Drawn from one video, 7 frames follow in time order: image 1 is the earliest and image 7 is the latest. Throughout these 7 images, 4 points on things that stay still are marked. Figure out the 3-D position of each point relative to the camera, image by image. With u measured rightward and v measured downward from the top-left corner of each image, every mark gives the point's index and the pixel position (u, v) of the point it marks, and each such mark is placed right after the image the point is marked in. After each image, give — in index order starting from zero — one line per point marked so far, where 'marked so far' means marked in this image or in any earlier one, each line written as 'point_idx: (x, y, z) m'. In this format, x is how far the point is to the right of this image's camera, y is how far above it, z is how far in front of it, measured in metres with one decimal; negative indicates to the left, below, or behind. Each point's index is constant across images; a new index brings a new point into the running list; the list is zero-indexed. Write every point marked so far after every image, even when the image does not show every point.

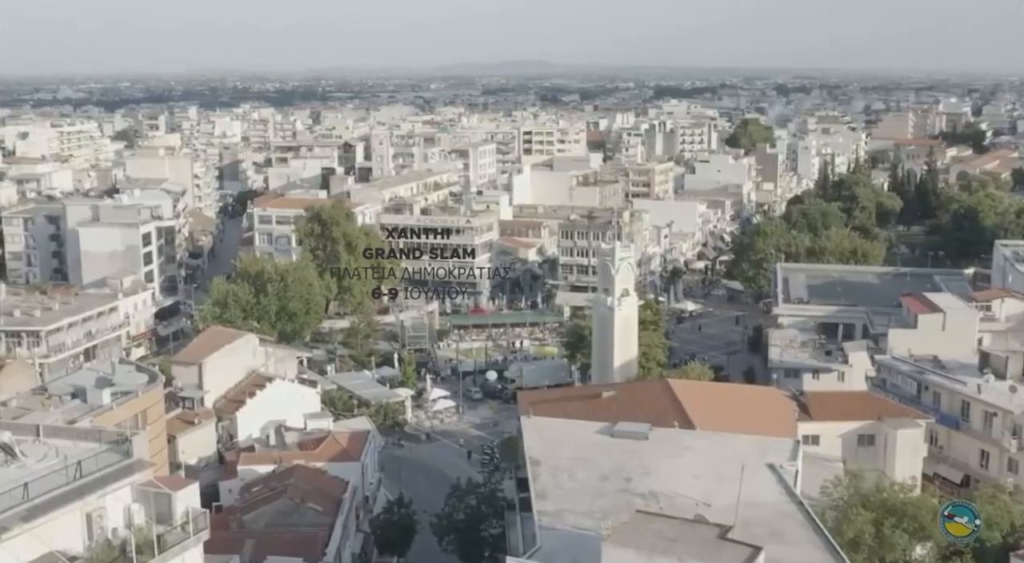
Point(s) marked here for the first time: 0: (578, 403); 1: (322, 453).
0: (+1.1, -2.1, +17.2) m
1: (-3.7, -3.3, +20.0) m
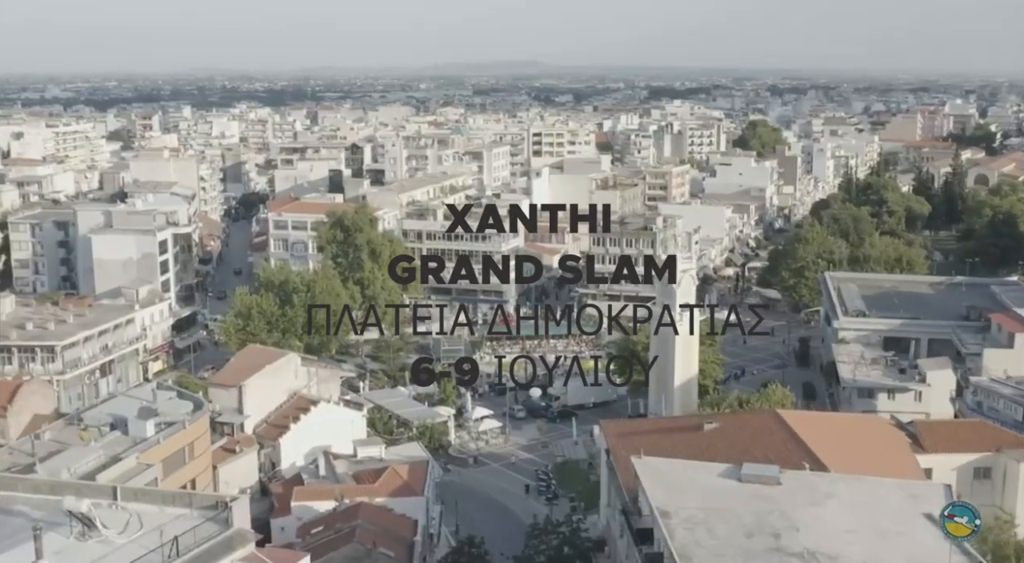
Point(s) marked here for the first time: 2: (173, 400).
0: (+2.5, -2.4, +15.6) m
1: (-2.3, -3.6, +18.4) m
2: (-6.0, -2.1, +18.3) m
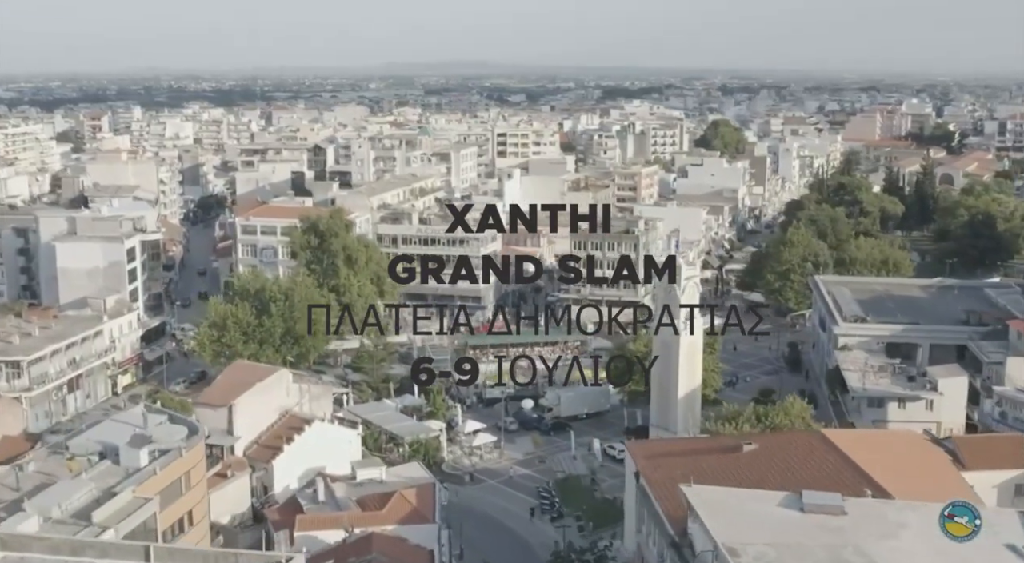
0: (+2.9, -2.6, +14.7) m
1: (-2.0, -3.9, +17.3) m
2: (-5.7, -2.4, +17.0) m
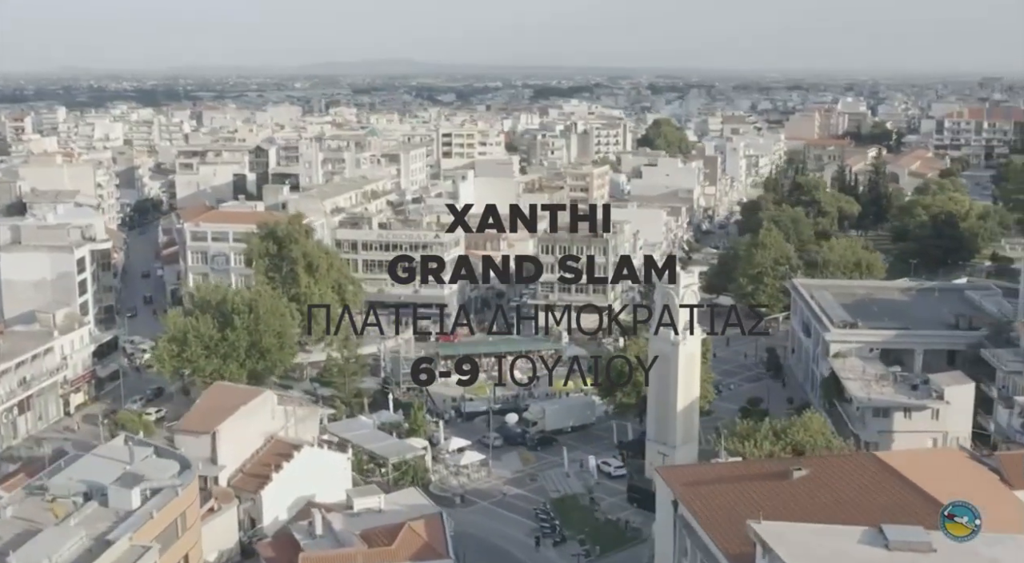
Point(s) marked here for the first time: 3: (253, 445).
0: (+3.4, -2.8, +13.8) m
1: (-1.7, -4.1, +16.0) m
2: (-5.4, -2.7, +15.5) m
3: (-5.0, -3.1, +19.9) m
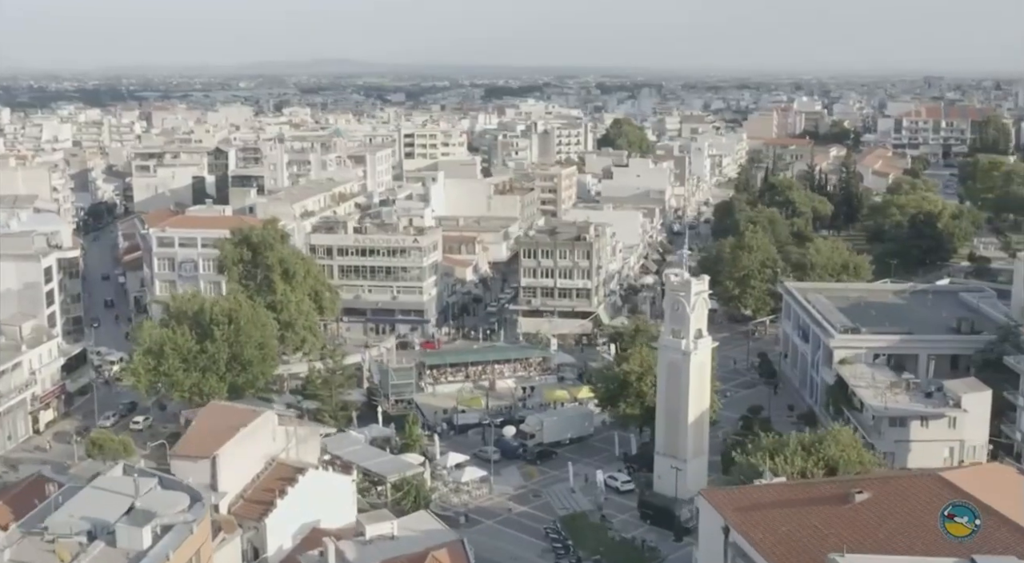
0: (+4.0, -2.9, +13.0) m
1: (-1.2, -4.3, +15.0) m
2: (-4.9, -2.9, +14.3) m
3: (-4.7, -3.4, +18.7) m
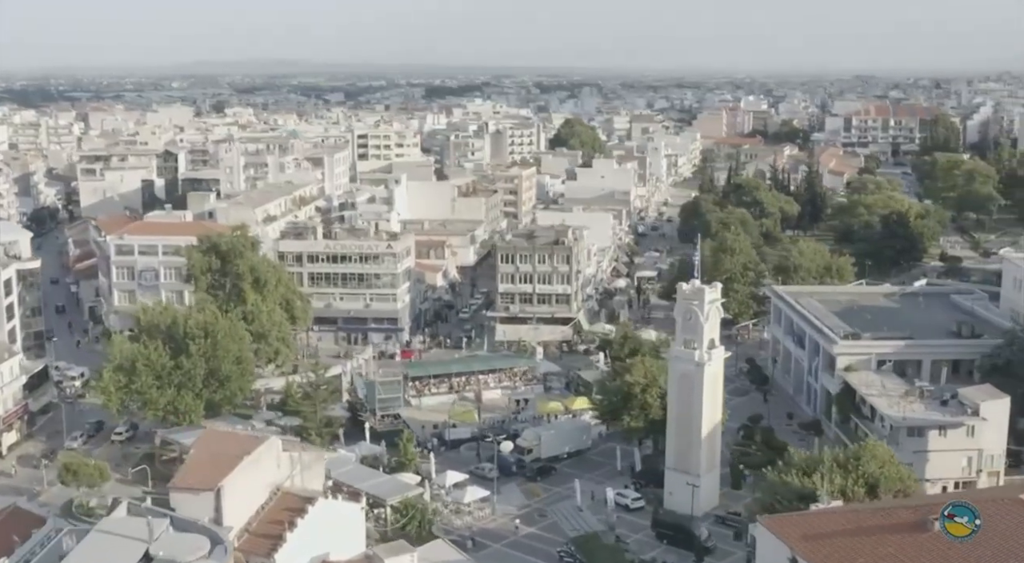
0: (+4.6, -3.1, +12.2) m
1: (-0.6, -4.6, +13.9) m
2: (-4.2, -3.2, +13.0) m
3: (-4.3, -3.7, +17.4) m
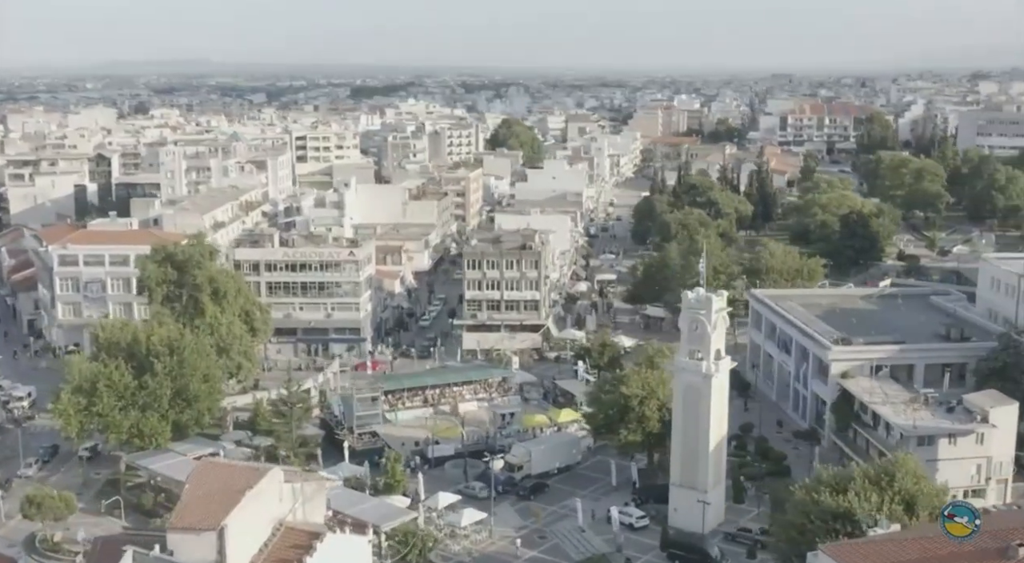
0: (+5.3, -3.3, +11.6) m
1: (0.0, -4.8, +12.8) m
2: (-3.6, -3.5, +11.7) m
3: (-3.9, -4.0, +16.1) m
